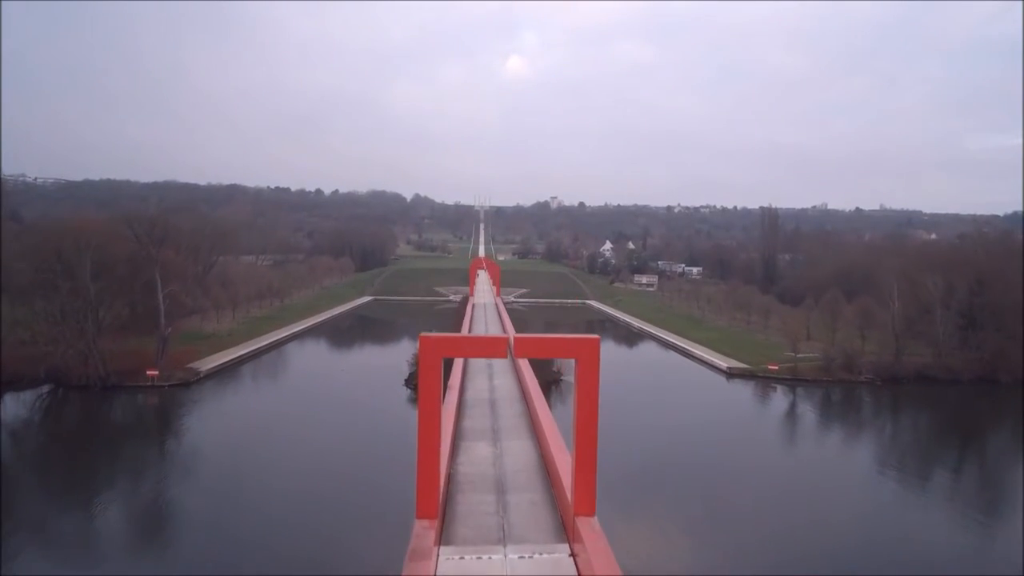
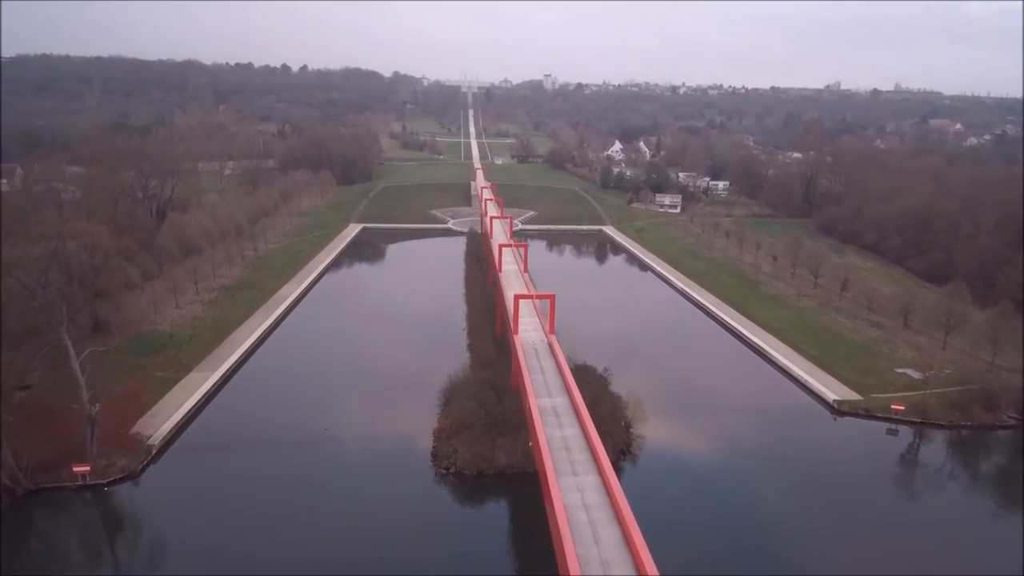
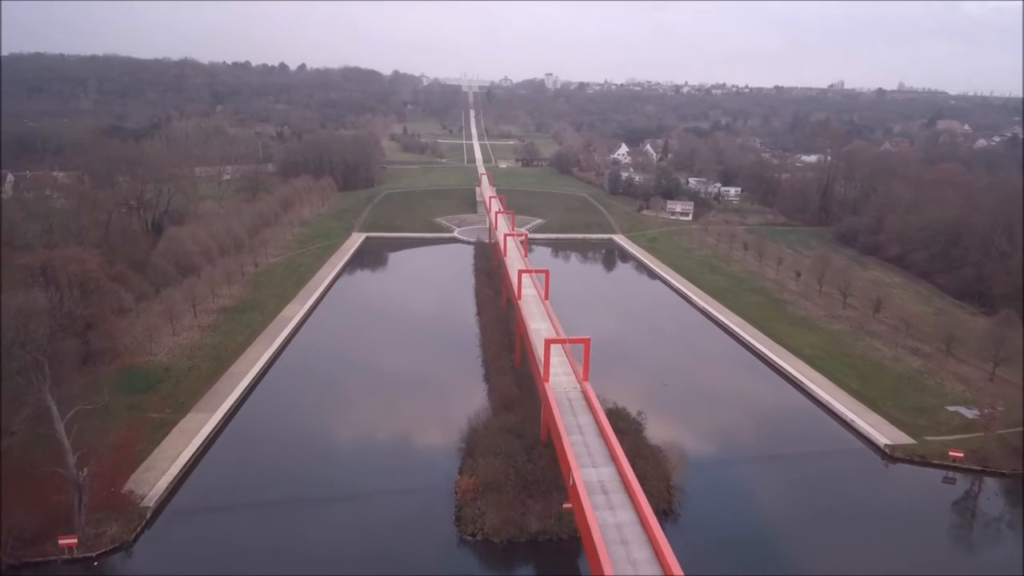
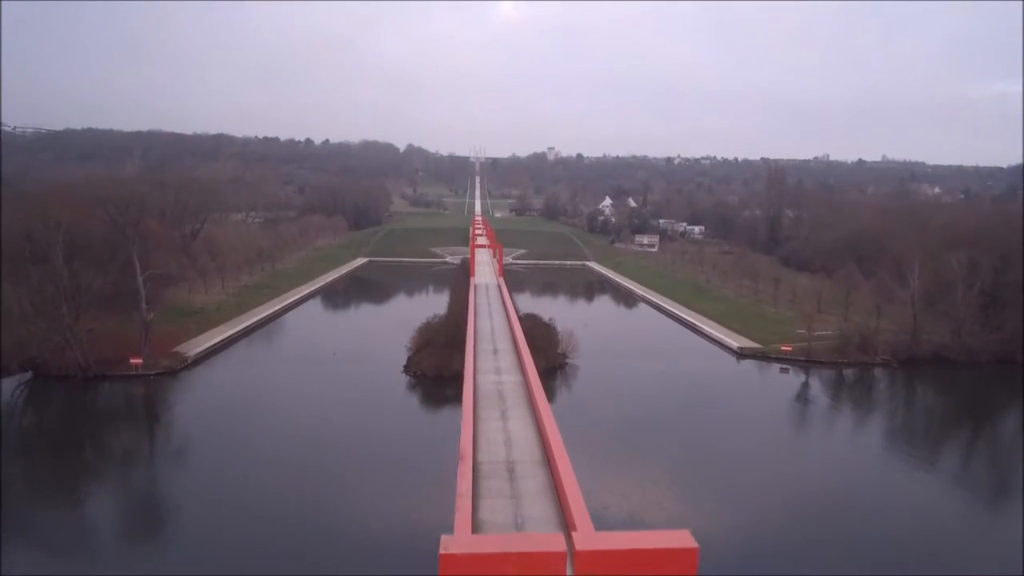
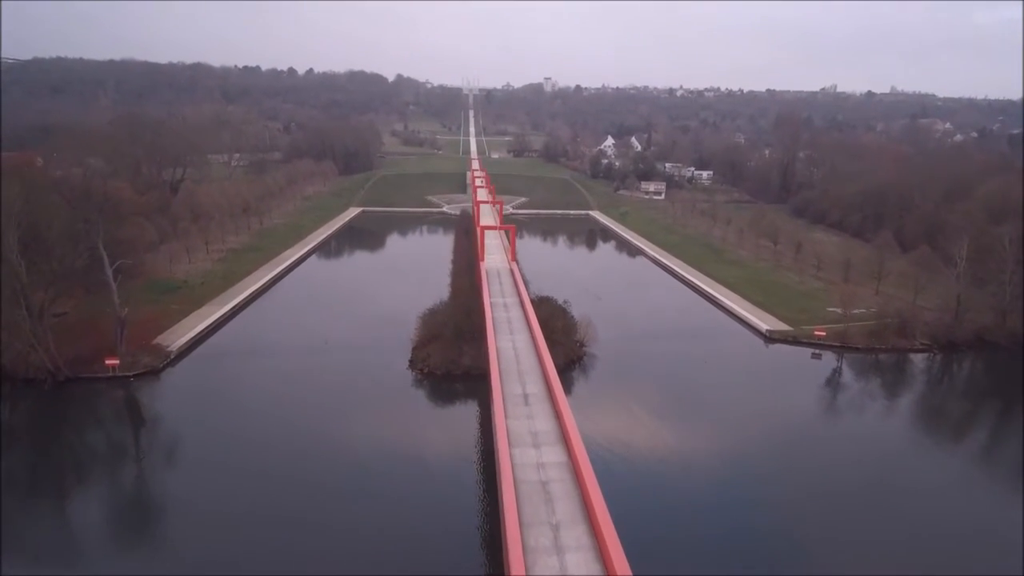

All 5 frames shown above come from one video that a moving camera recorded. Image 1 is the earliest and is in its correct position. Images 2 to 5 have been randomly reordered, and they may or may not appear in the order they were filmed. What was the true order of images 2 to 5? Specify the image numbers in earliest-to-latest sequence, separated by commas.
4, 5, 2, 3
